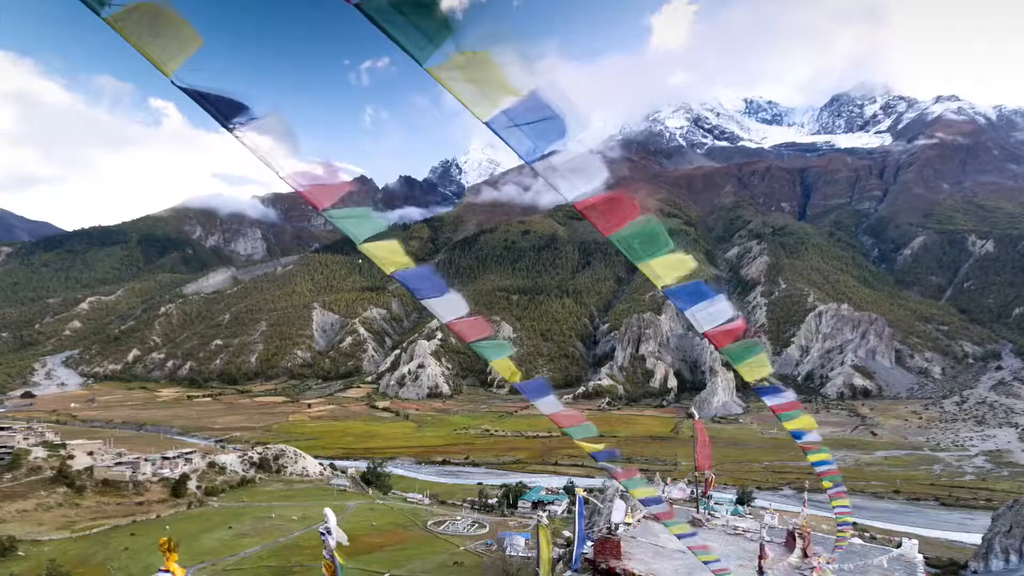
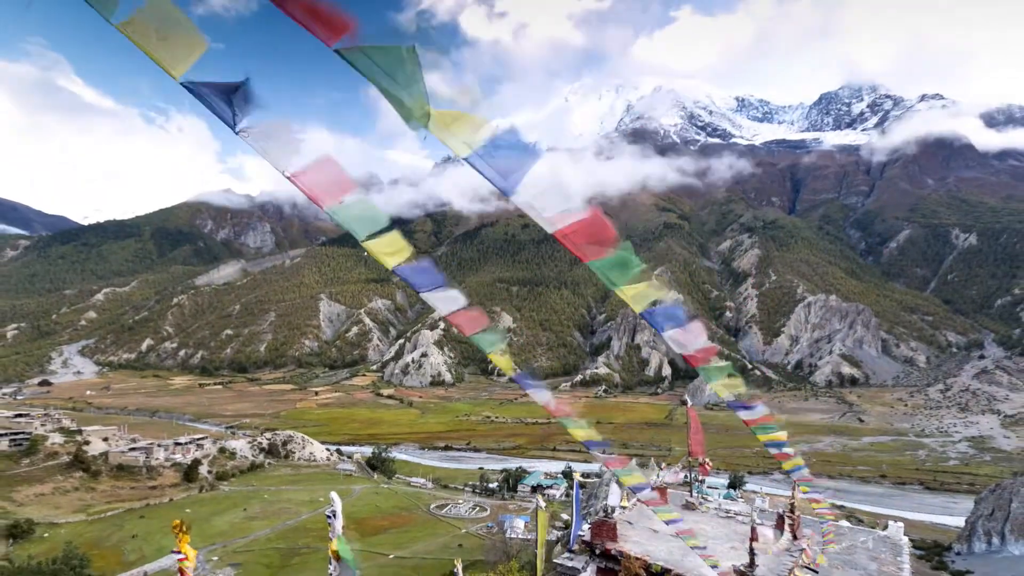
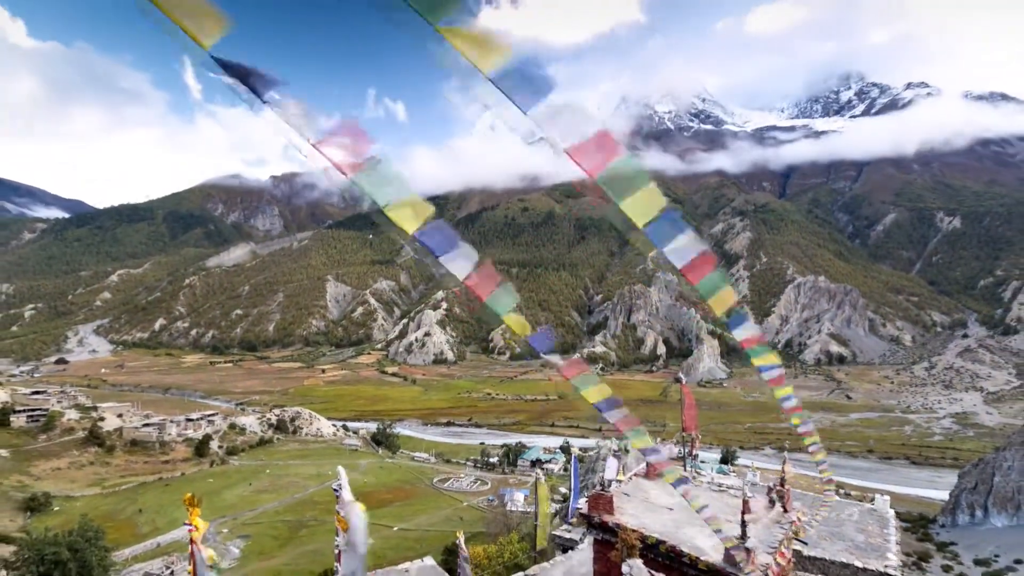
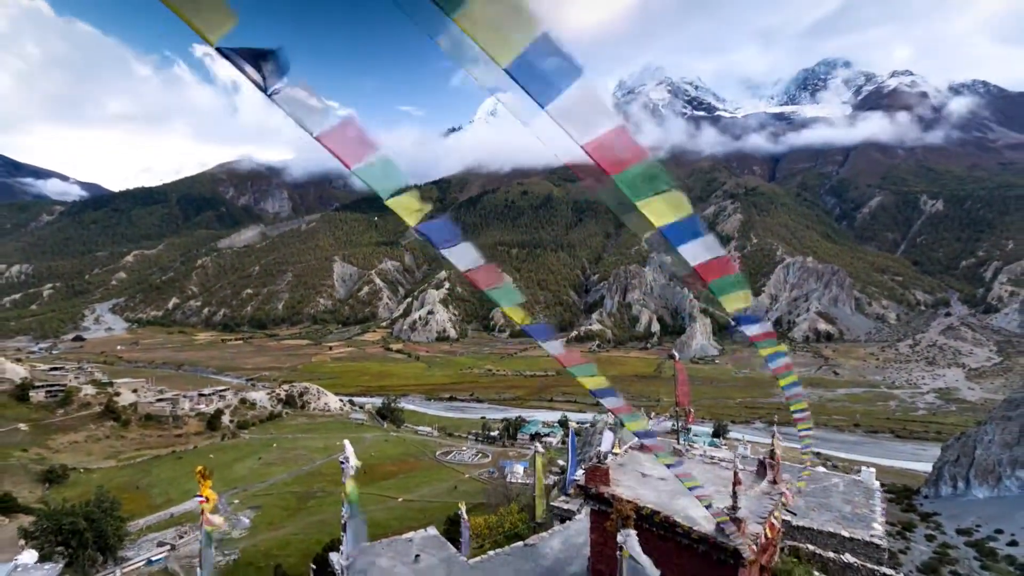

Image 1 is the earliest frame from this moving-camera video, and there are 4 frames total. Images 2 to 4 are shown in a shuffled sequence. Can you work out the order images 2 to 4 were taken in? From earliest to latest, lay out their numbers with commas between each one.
2, 3, 4
